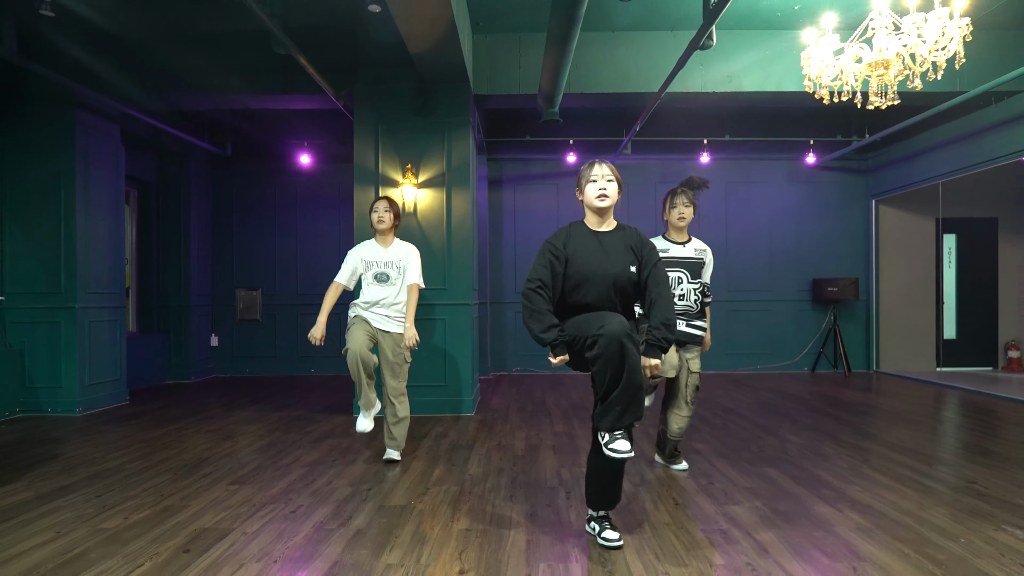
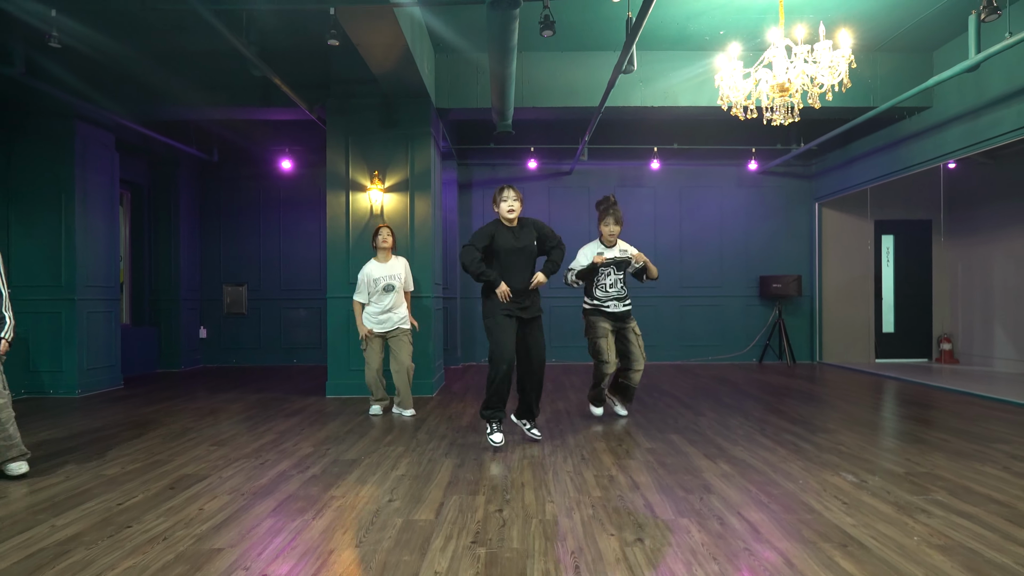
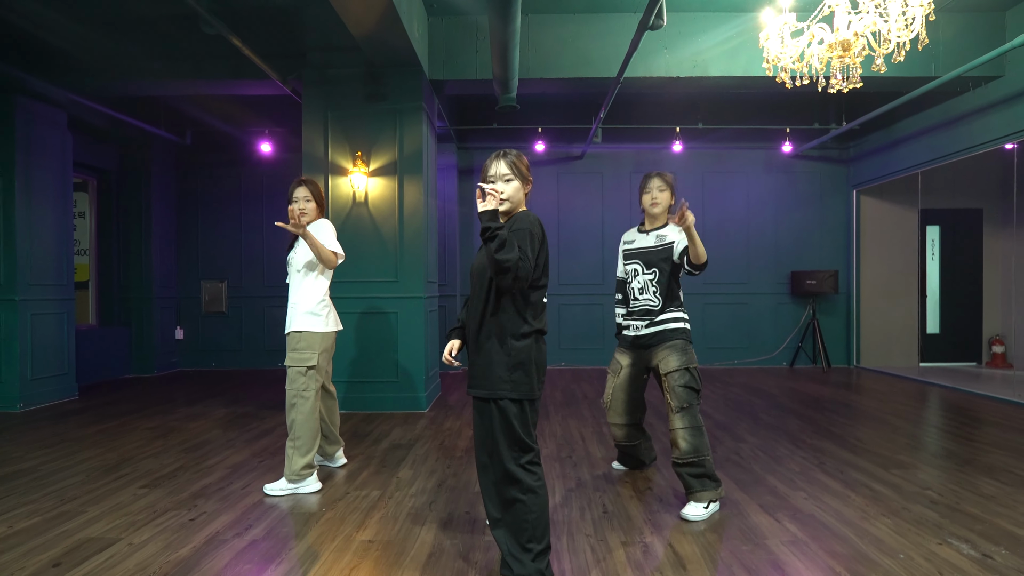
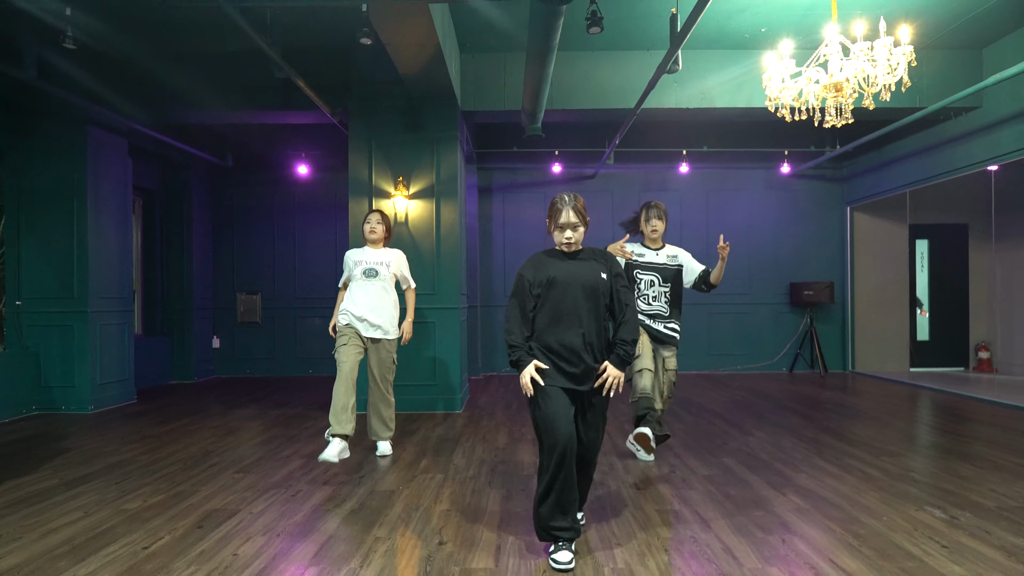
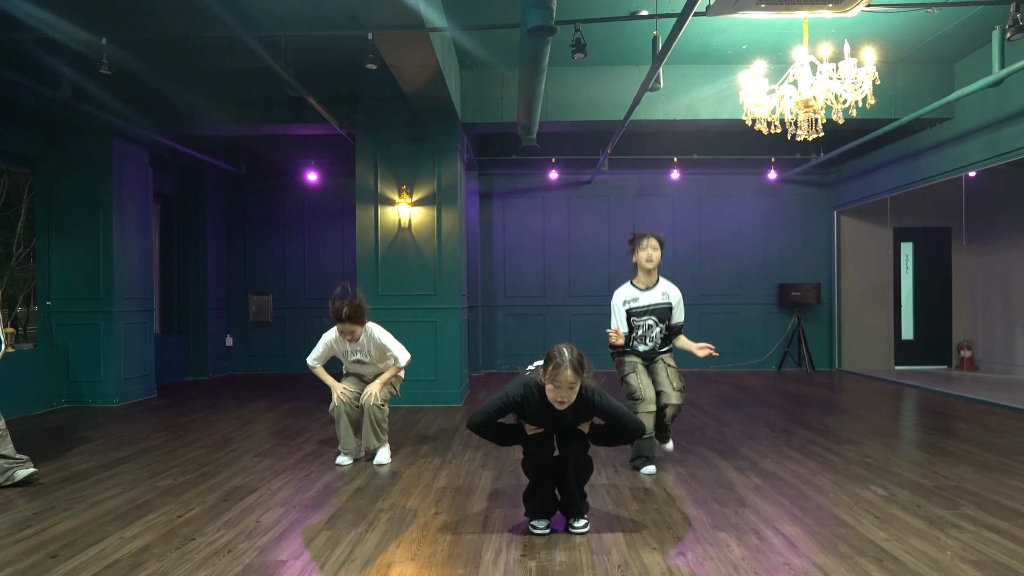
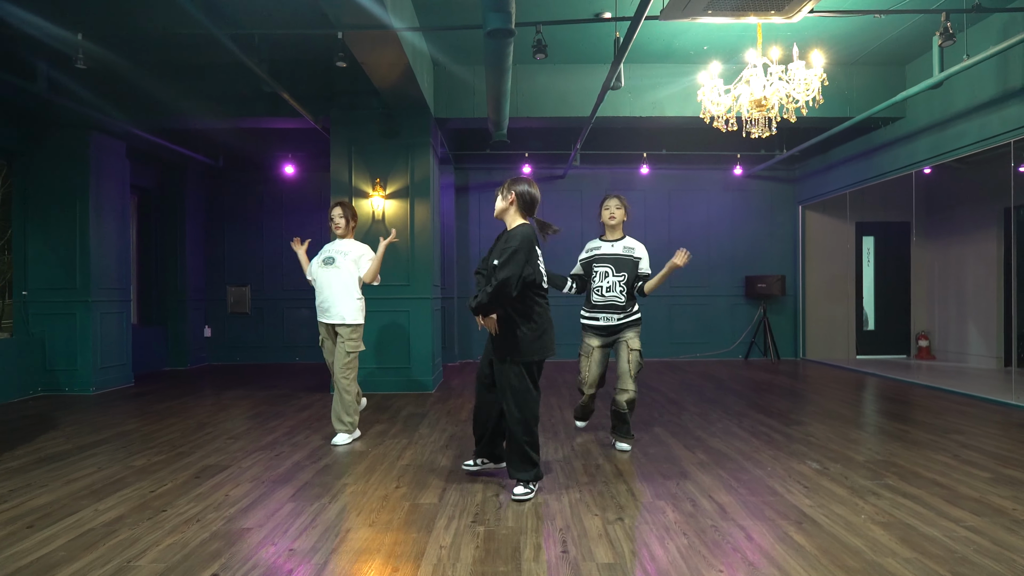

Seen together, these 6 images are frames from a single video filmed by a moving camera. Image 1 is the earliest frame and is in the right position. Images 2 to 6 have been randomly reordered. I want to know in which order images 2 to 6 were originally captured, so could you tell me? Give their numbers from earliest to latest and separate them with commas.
4, 5, 6, 3, 2
